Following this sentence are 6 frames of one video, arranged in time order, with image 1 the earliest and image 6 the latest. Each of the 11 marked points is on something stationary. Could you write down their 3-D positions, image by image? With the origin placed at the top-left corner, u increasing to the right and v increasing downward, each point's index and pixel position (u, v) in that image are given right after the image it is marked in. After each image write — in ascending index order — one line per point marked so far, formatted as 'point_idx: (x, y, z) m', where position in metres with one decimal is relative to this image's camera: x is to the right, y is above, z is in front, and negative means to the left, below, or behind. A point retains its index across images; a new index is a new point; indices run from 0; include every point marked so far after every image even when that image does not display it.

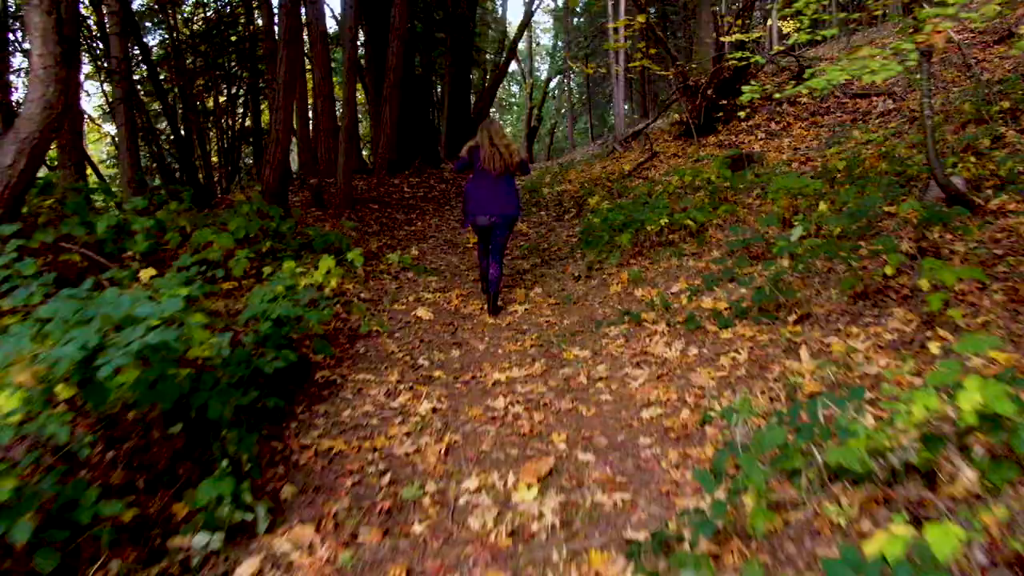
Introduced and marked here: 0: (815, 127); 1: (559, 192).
0: (+6.0, +3.2, +14.5) m
1: (+0.9, +2.0, +14.6) m
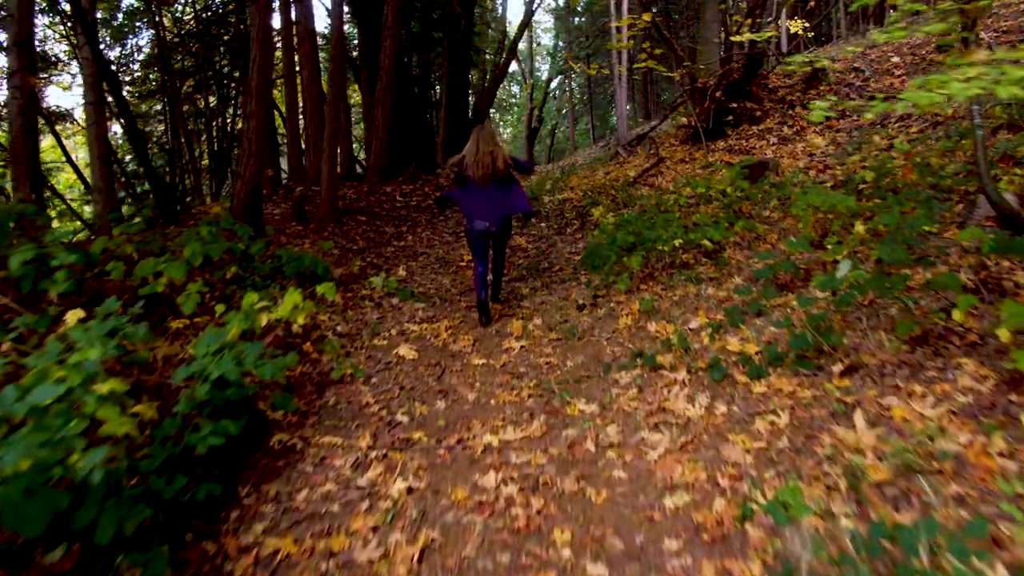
0: (+5.9, +2.9, +13.7) m
1: (+0.9, +1.7, +13.8) m
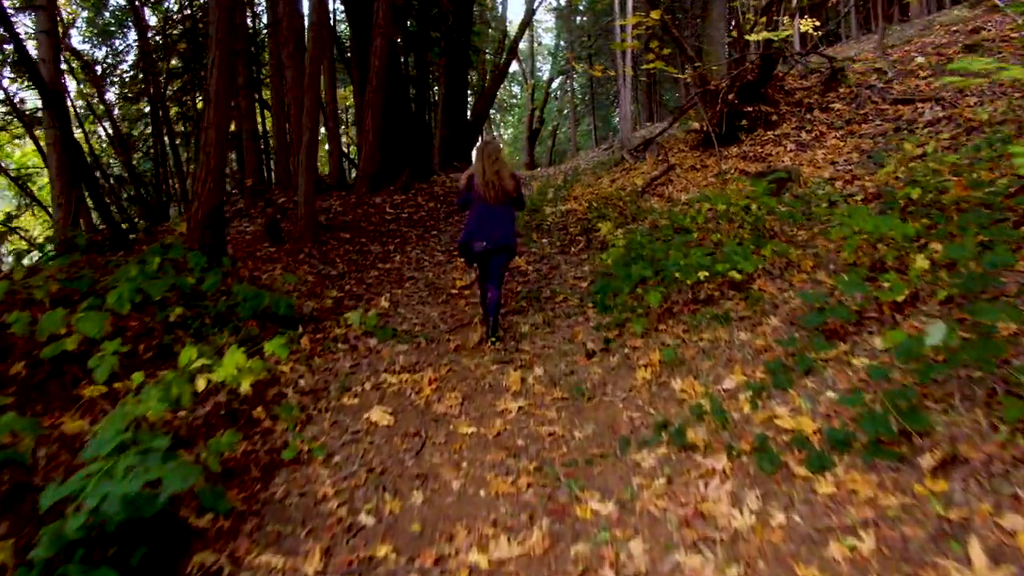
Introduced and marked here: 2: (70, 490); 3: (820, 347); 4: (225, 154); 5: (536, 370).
0: (+5.9, +2.6, +12.7) m
1: (+0.9, +1.4, +12.8) m
2: (-1.6, -0.7, +2.6) m
3: (+2.0, -0.4, +4.7) m
4: (-2.6, +1.2, +6.7) m
5: (+0.2, -0.6, +5.2) m
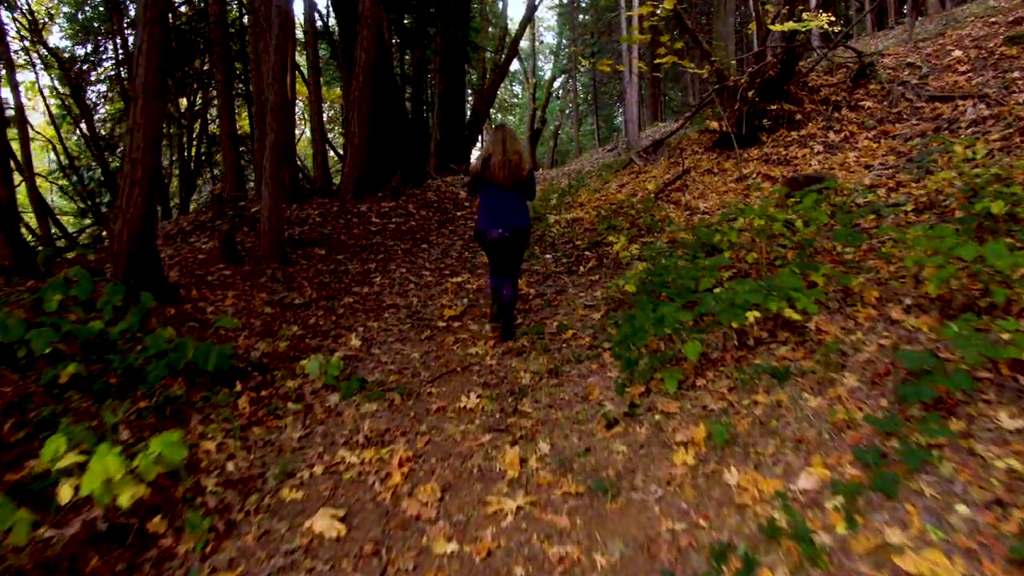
0: (+5.9, +2.4, +11.5) m
1: (+0.9, +1.1, +11.6) m
2: (-1.6, -1.0, +1.4) m
3: (+2.0, -0.6, +3.4) m
4: (-2.7, +0.9, +5.5) m
5: (+0.2, -0.9, +4.0) m
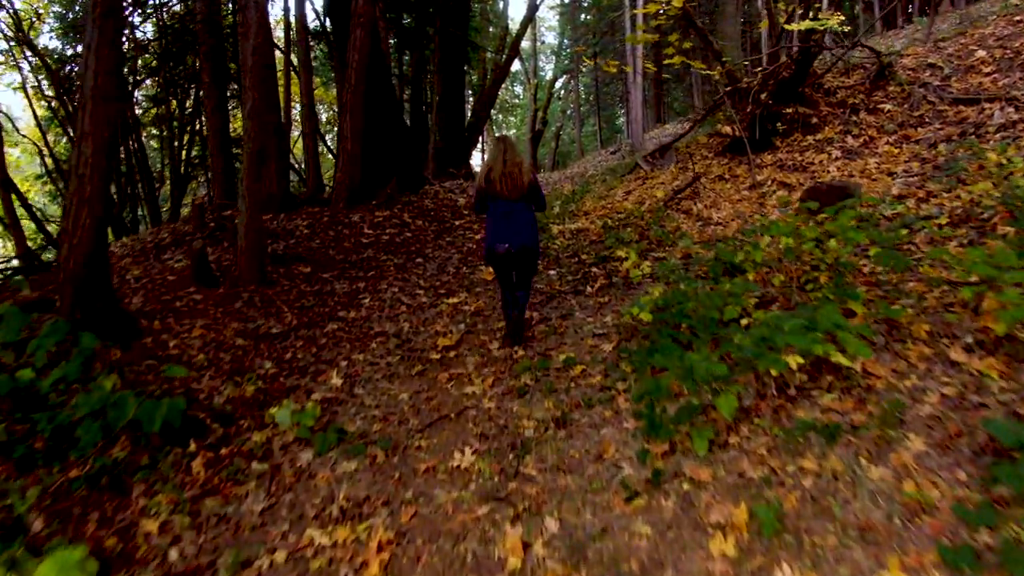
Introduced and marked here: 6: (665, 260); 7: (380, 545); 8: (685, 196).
0: (+5.9, +2.1, +10.8) m
1: (+0.9, +0.9, +10.9) m
2: (-1.6, -1.2, +0.8) m
3: (+2.0, -0.9, +2.8) m
4: (-2.6, +0.7, +4.8) m
5: (+0.2, -1.1, +3.4) m
6: (+1.6, +0.3, +7.8) m
7: (-0.6, -1.2, +3.3) m
8: (+2.8, +1.5, +11.6) m
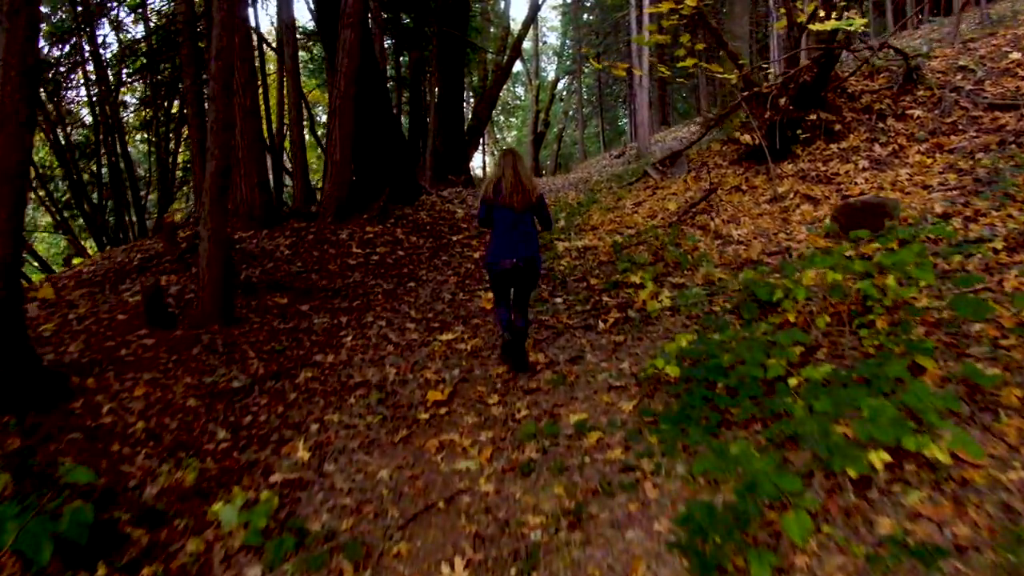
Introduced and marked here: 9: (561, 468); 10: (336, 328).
0: (+6.0, +1.8, +9.9) m
1: (+0.9, +0.6, +10.1) m
2: (-1.6, -1.5, -0.1) m
3: (+2.0, -1.2, +1.9) m
4: (-2.6, +0.4, +3.9) m
5: (+0.2, -1.4, +2.5) m
6: (+1.7, 0.0, +7.0) m
7: (-0.6, -1.5, +2.4) m
8: (+2.8, +1.1, +10.7) m
9: (+0.3, -1.0, +4.0) m
10: (-1.6, -0.4, +6.5) m
